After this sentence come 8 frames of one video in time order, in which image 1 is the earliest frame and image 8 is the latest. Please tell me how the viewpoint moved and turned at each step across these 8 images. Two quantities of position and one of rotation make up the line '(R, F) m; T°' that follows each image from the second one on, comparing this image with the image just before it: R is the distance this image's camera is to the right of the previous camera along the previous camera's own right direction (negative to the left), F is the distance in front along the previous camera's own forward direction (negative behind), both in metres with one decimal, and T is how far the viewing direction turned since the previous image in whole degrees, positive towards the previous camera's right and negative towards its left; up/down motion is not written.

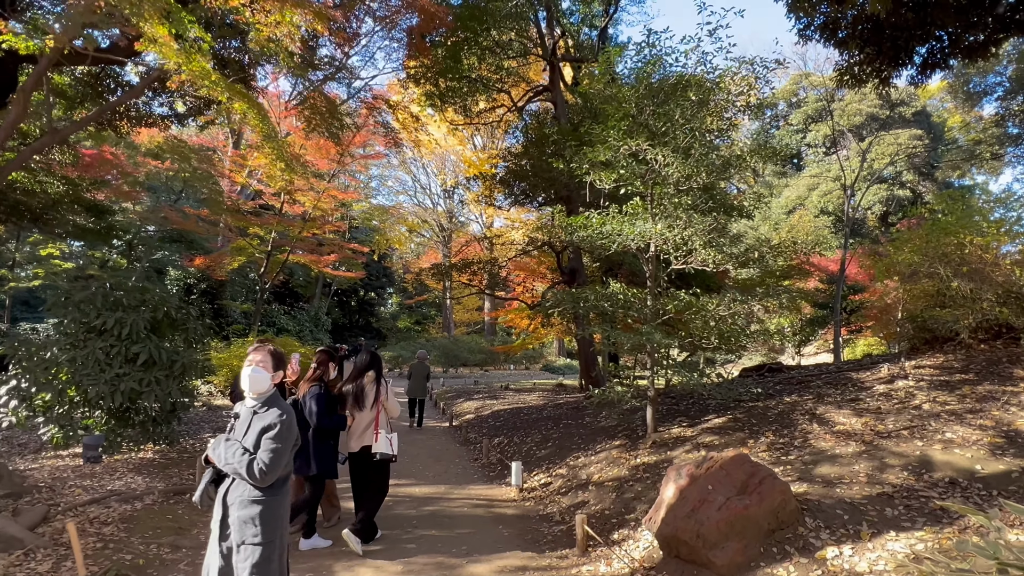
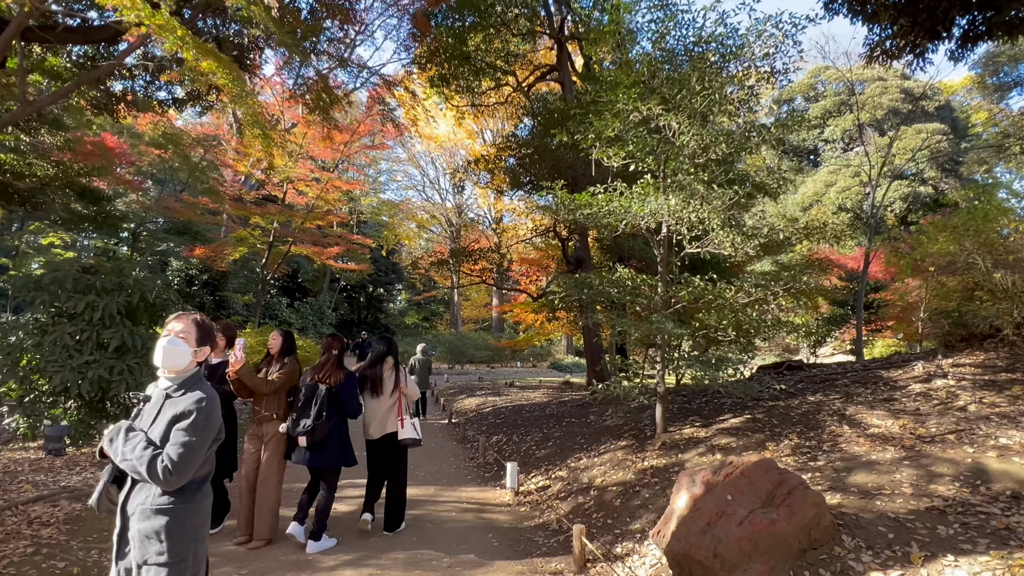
(+0.1, +0.4) m; -1°
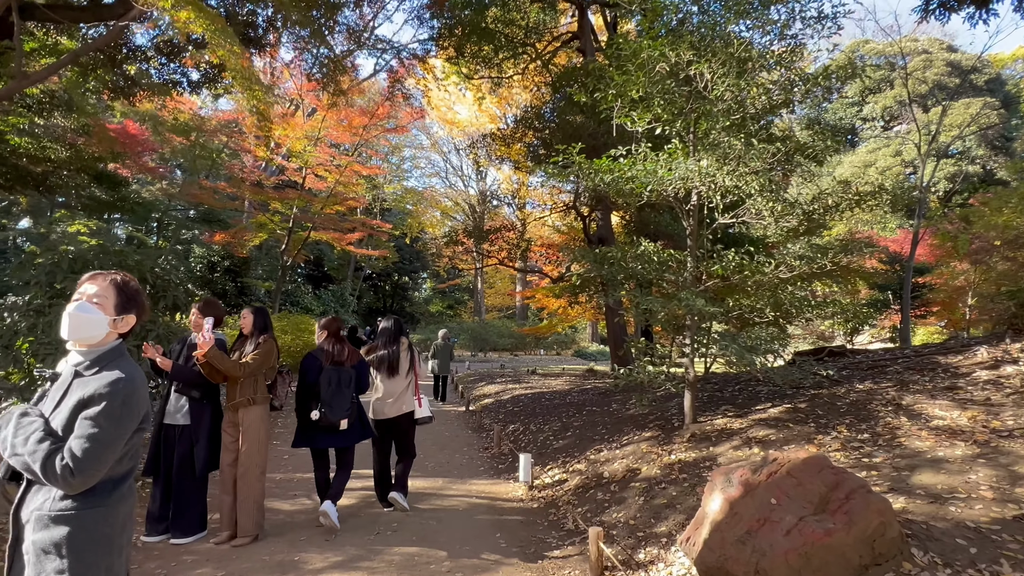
(+0.1, +0.4) m; -3°
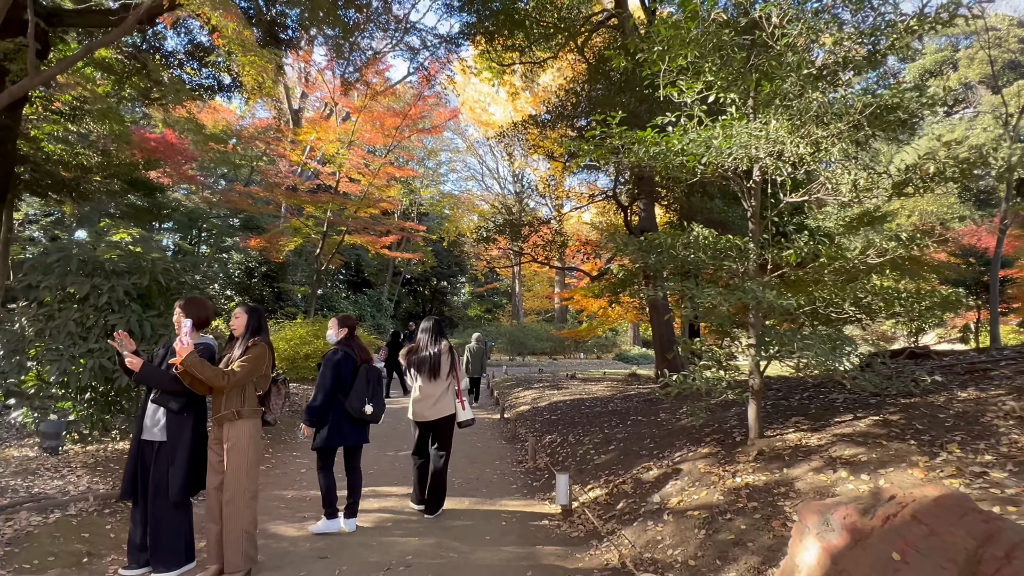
(0.0, +0.5) m; -4°
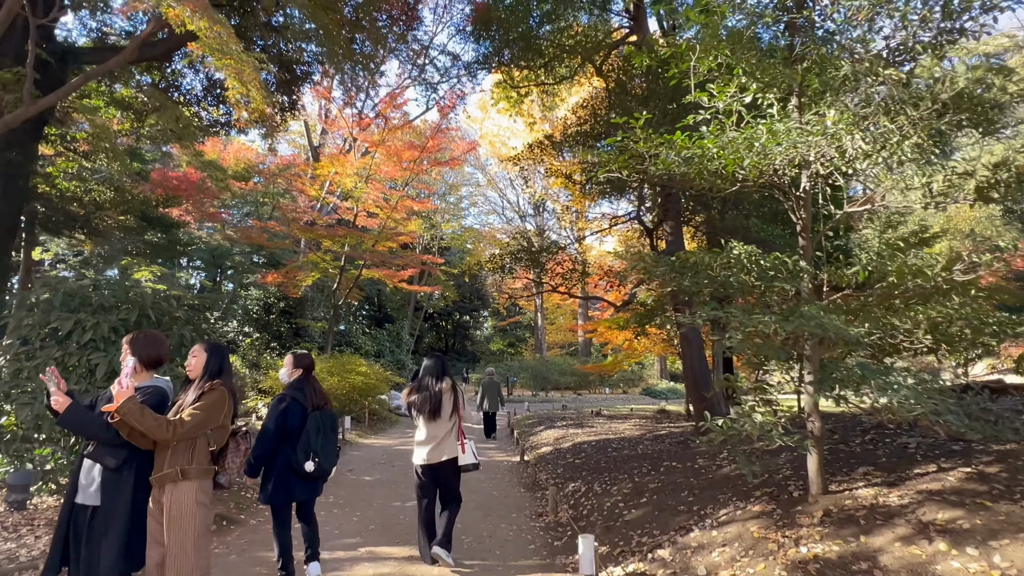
(+0.1, +0.5) m; -2°
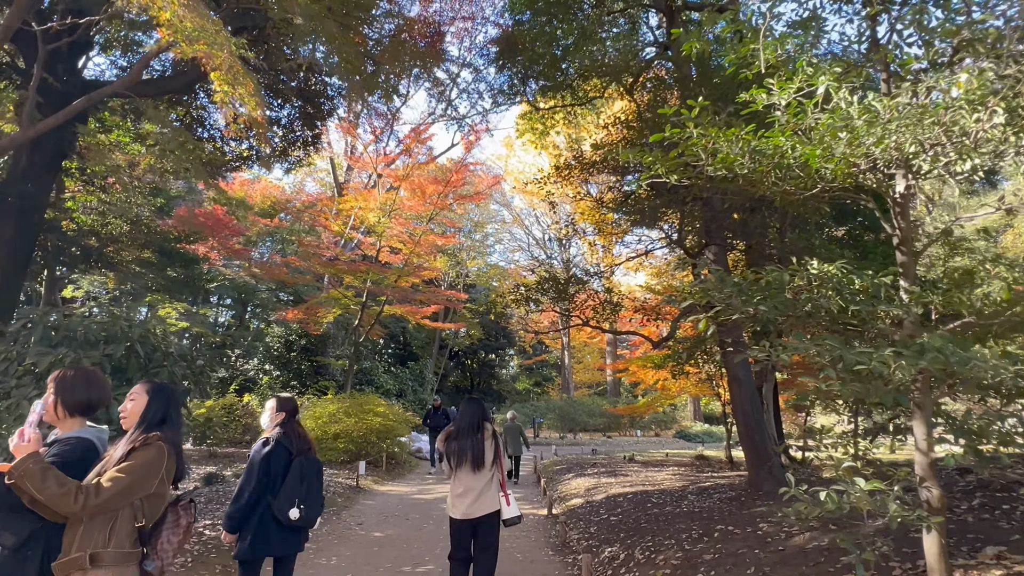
(0.0, +0.5) m; -3°
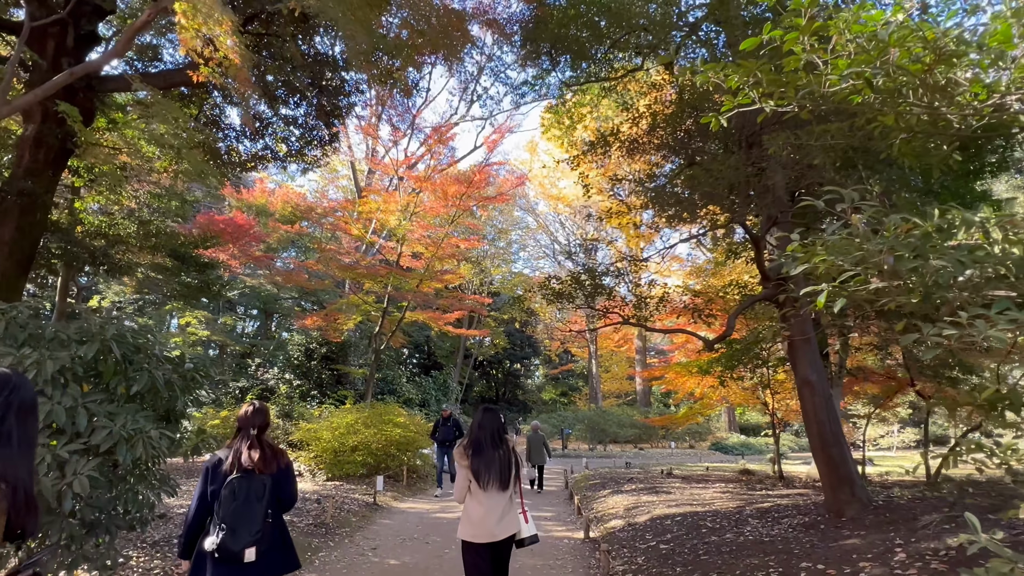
(-0.1, +0.6) m; -2°
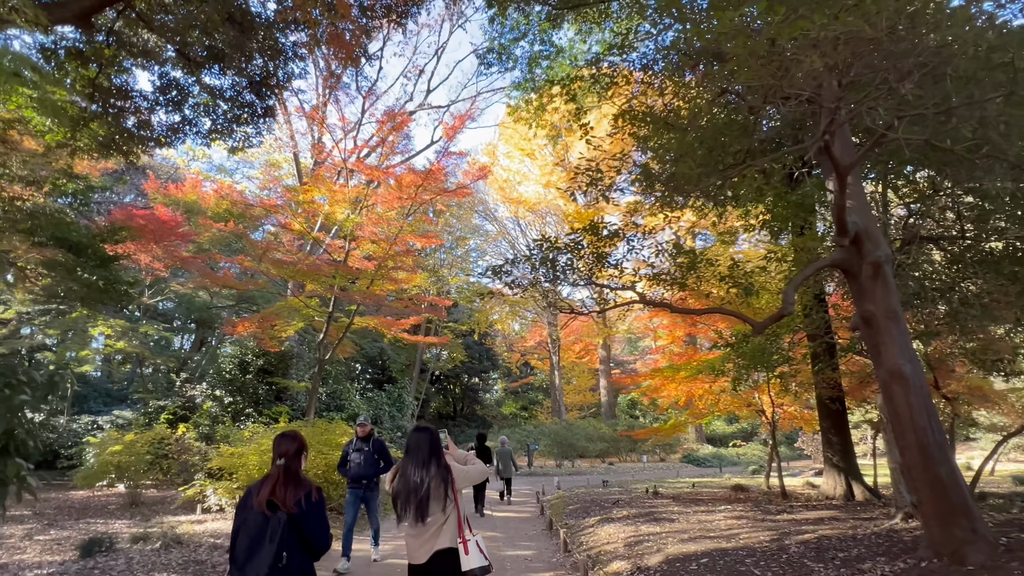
(-0.1, +1.3) m; +4°
